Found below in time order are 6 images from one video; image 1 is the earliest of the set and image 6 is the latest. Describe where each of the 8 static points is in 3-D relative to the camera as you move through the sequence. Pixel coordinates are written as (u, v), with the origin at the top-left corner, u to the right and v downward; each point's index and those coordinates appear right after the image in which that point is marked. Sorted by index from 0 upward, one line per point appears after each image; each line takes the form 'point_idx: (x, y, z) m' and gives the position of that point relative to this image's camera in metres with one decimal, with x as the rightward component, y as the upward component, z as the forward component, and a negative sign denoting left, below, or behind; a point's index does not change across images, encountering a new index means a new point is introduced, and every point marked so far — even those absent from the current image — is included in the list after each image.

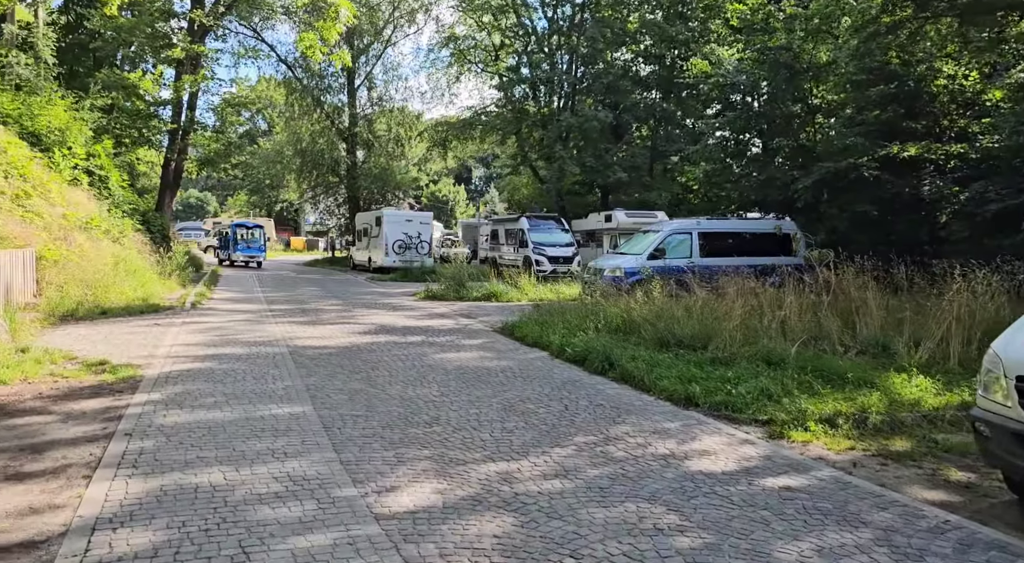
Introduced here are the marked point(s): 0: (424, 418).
0: (-0.8, -1.3, +8.1) m
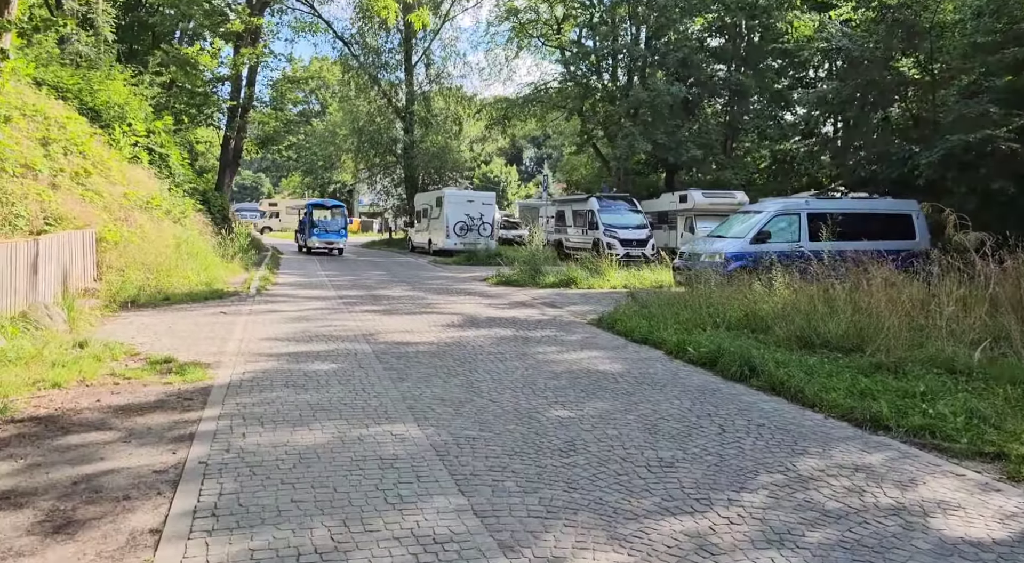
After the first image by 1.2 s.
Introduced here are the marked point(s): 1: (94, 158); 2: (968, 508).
0: (+0.3, -1.2, +6.6) m
1: (-9.0, +2.7, +18.5) m
2: (+2.7, -1.4, +5.1) m
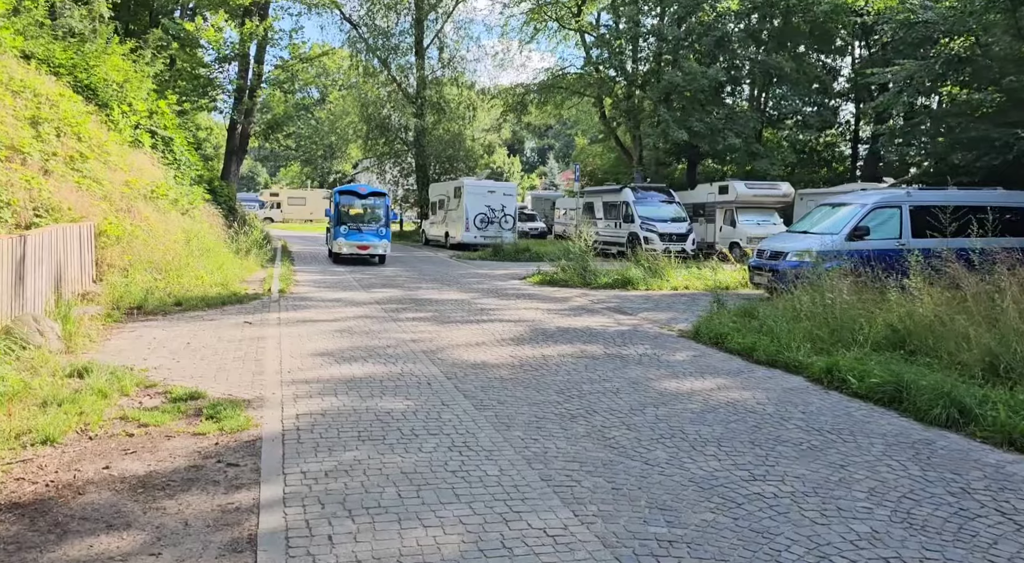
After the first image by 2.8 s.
0: (+1.4, -1.4, +4.4) m
1: (-8.0, +2.7, +16.2) m
2: (+3.8, -1.5, +3.0) m
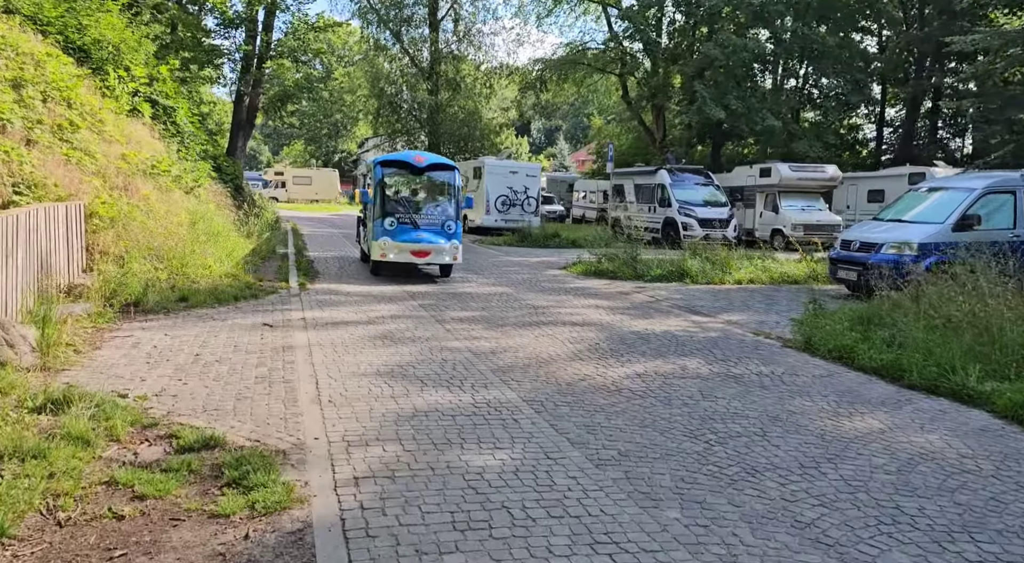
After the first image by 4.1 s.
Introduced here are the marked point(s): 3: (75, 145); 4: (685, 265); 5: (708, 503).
0: (+2.3, -1.5, +2.5) m
1: (-7.1, +2.9, +14.2) m
2: (+4.6, -1.7, +1.0) m
3: (-6.6, +2.1, +13.0) m
4: (+3.4, +0.3, +16.8) m
5: (+1.1, -1.2, +4.7) m
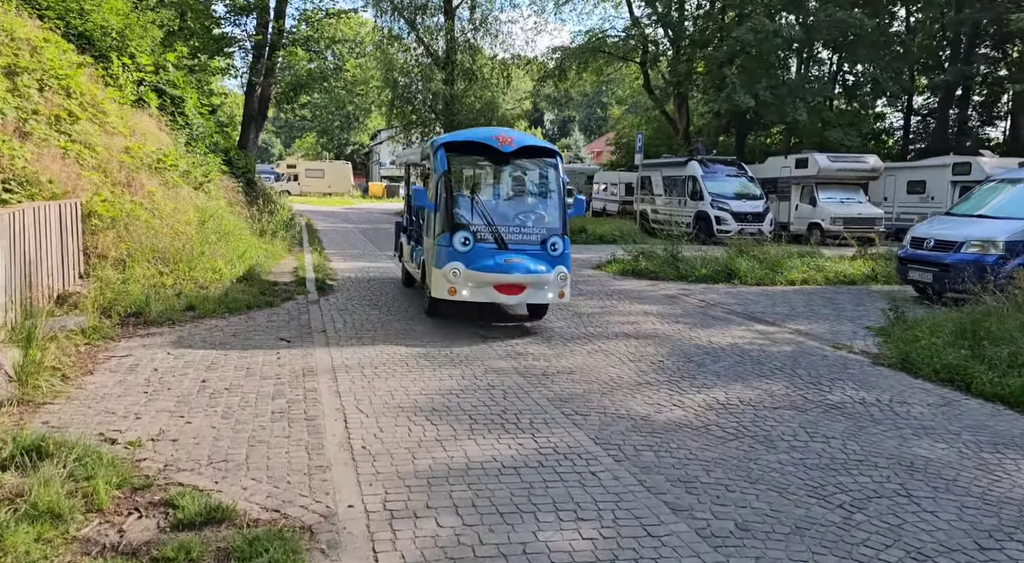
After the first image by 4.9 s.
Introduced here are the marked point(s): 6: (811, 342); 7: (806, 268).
0: (+2.7, -1.7, +1.2) m
1: (-6.5, +2.8, +13.1) m
2: (+5.0, -1.9, -0.2) m
3: (-6.1, +2.0, +11.9) m
4: (+4.0, +0.3, +15.6) m
5: (+1.5, -1.3, +3.5) m
6: (+3.4, -0.7, +9.9) m
7: (+5.4, +0.3, +15.8) m
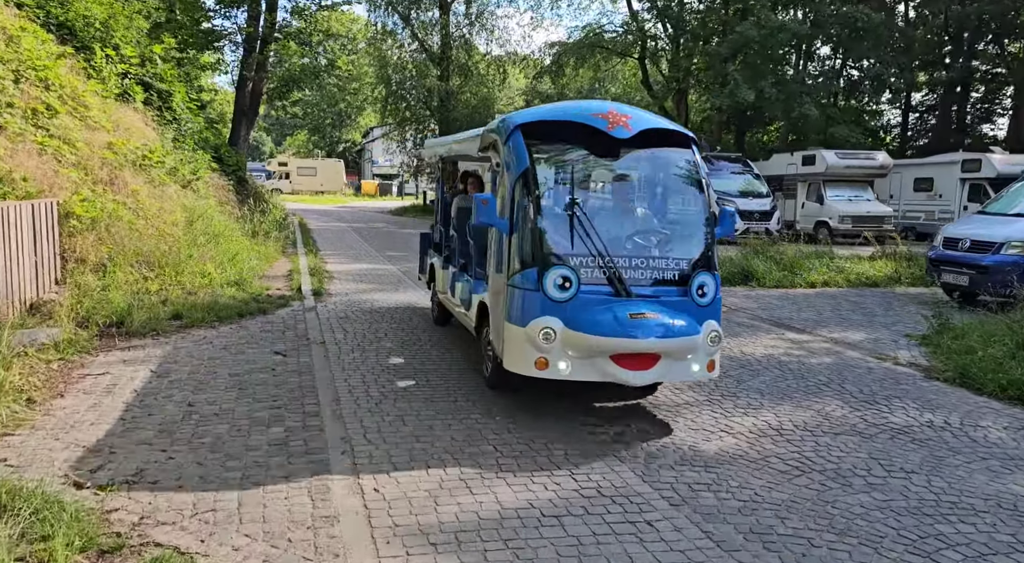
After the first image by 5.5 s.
0: (+2.9, -1.7, +0.5) m
1: (-6.4, +2.7, +12.2) m
2: (+5.3, -1.9, -1.0) m
3: (-5.9, +1.9, +11.0) m
4: (+4.1, +0.3, +14.8) m
5: (+1.7, -1.4, +2.7) m
6: (+3.6, -0.7, +9.1) m
7: (+5.6, +0.3, +15.1) m
